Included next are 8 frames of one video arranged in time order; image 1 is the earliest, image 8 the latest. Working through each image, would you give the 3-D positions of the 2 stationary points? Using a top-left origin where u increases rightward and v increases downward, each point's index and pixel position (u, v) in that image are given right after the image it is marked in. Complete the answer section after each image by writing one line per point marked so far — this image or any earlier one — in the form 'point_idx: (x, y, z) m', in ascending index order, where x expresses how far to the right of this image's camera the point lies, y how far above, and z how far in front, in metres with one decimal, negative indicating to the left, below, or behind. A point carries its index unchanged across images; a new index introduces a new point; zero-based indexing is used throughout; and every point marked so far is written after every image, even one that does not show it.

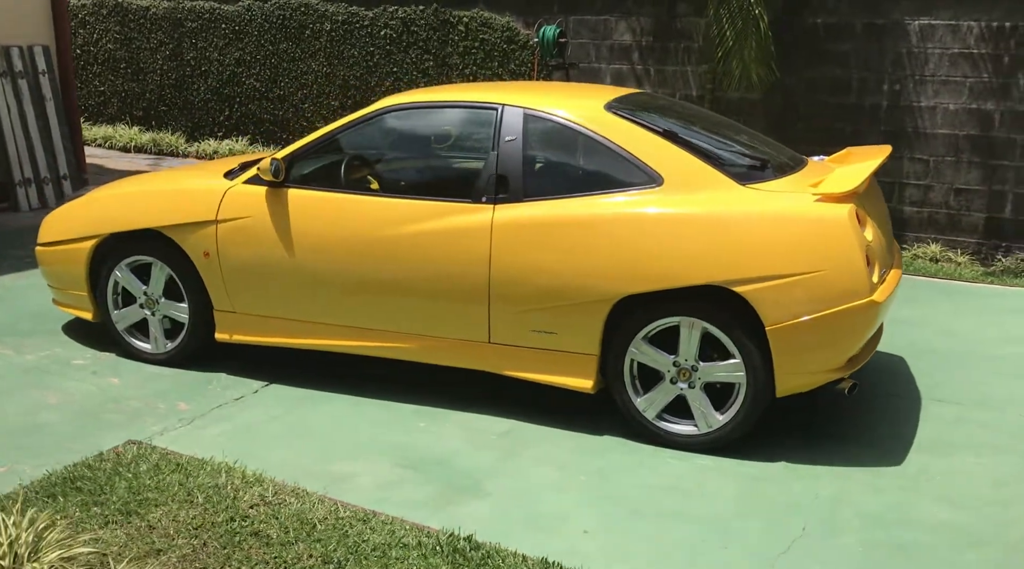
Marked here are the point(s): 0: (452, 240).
0: (-0.3, +0.2, +4.5) m
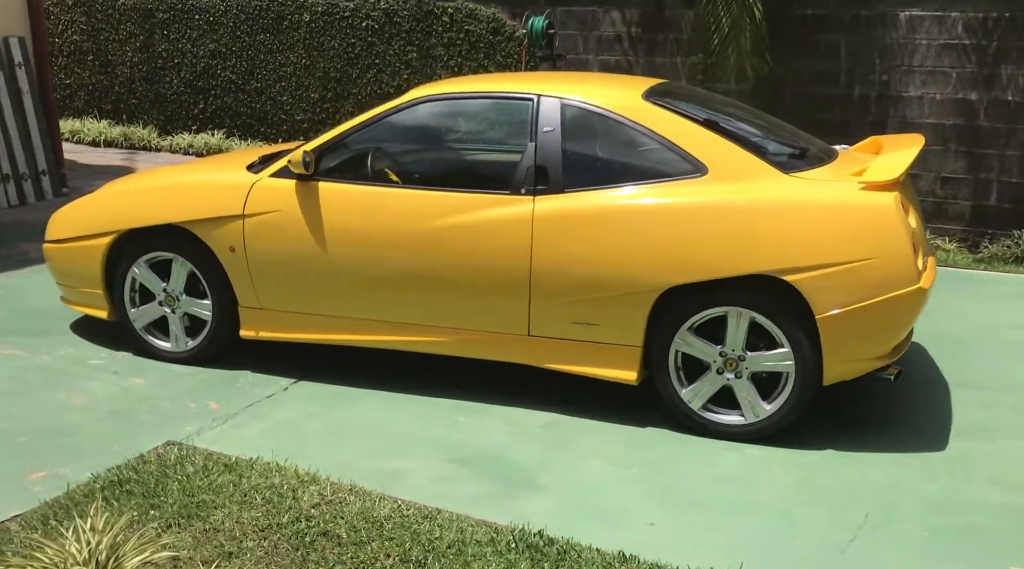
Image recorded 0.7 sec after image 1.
0: (-0.1, +0.2, +4.5) m
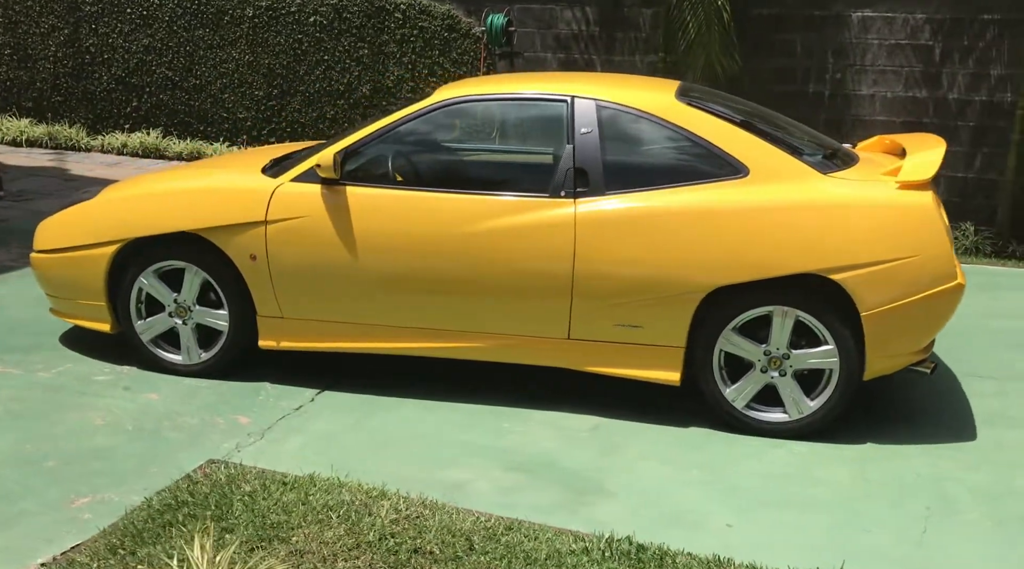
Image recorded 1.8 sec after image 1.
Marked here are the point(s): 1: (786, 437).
0: (+0.1, +0.2, +4.5) m
1: (+1.3, -0.7, +4.4) m
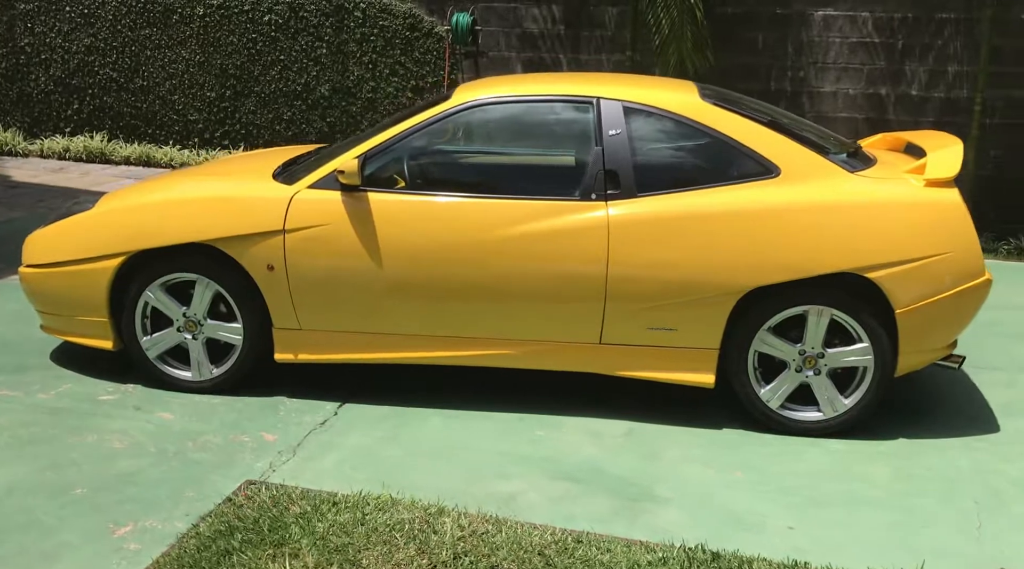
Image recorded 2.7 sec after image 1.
0: (+0.3, +0.2, +4.4) m
1: (+1.4, -0.7, +4.4) m
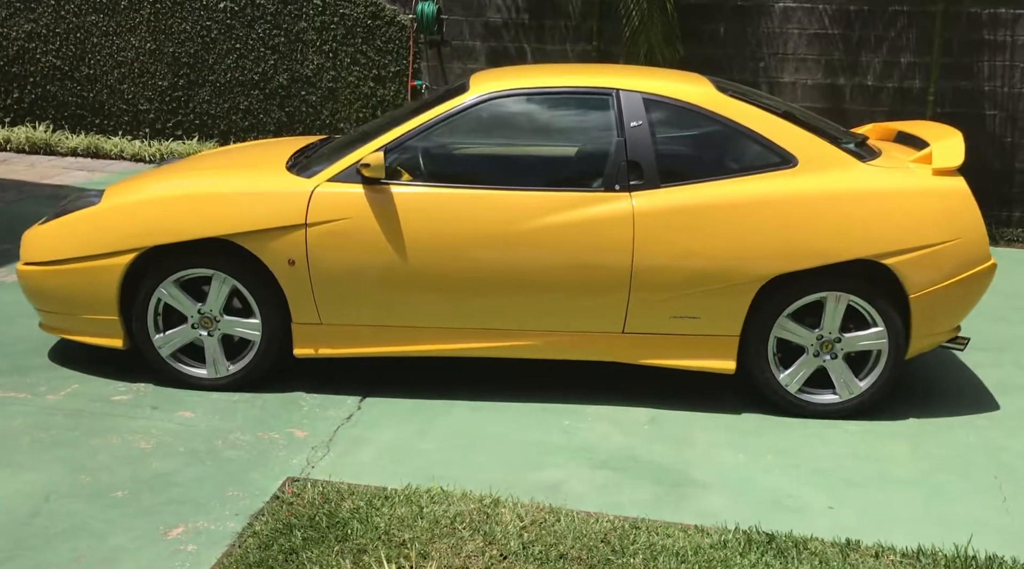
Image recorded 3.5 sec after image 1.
0: (+0.4, +0.2, +4.4) m
1: (+1.5, -0.6, +4.6) m
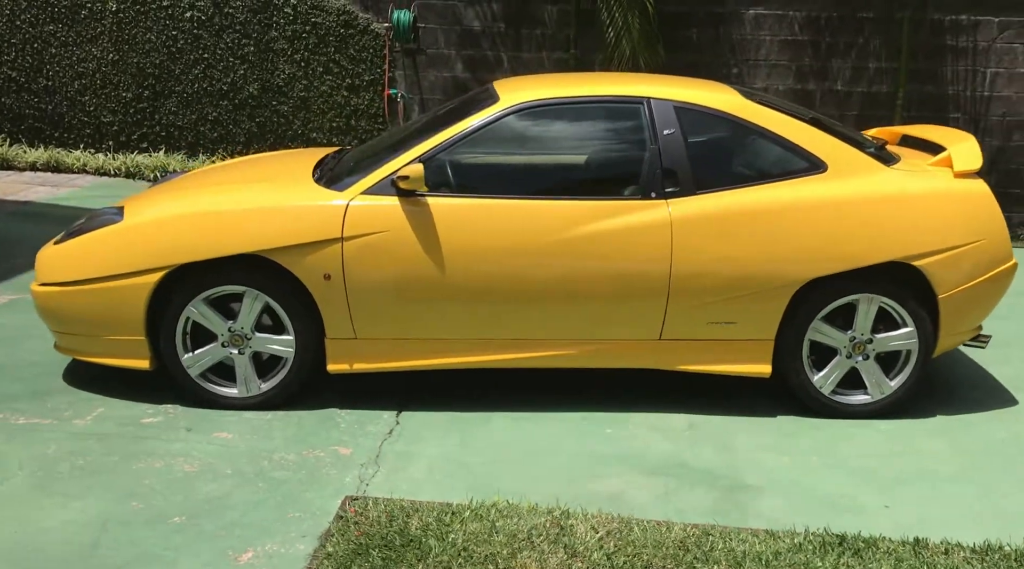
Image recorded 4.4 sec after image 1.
0: (+0.5, +0.2, +4.4) m
1: (+1.7, -0.6, +4.7) m
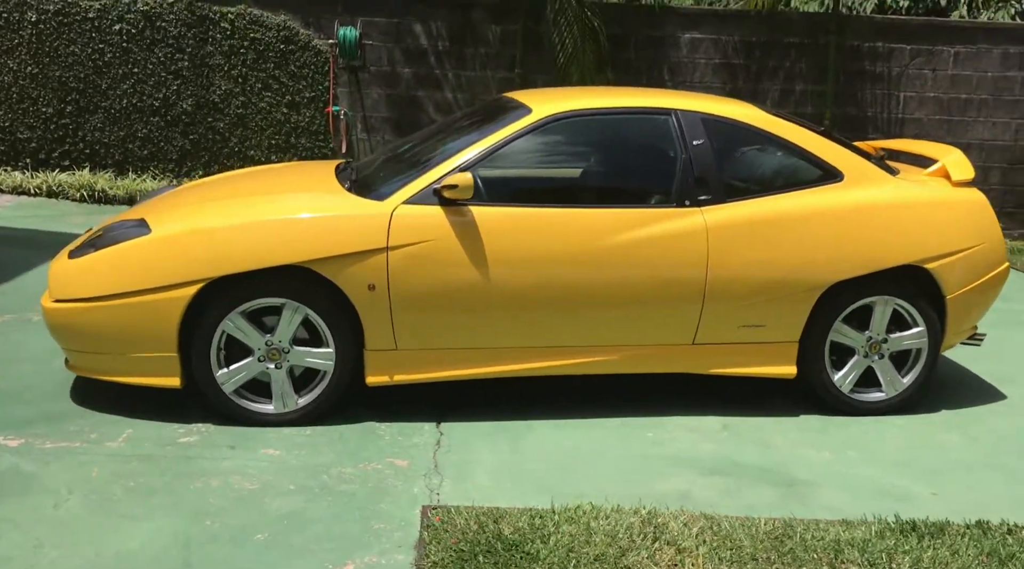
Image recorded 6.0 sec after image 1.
0: (+0.7, +0.2, +4.6) m
1: (+1.9, -0.7, +4.9) m
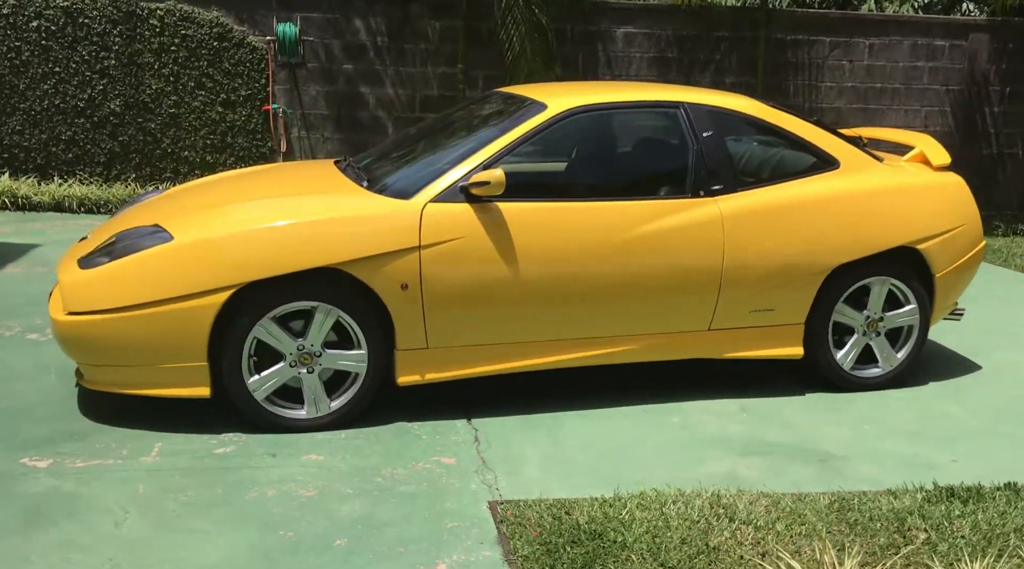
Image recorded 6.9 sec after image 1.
0: (+0.8, +0.2, +4.7) m
1: (+2.0, -0.6, +5.2) m
